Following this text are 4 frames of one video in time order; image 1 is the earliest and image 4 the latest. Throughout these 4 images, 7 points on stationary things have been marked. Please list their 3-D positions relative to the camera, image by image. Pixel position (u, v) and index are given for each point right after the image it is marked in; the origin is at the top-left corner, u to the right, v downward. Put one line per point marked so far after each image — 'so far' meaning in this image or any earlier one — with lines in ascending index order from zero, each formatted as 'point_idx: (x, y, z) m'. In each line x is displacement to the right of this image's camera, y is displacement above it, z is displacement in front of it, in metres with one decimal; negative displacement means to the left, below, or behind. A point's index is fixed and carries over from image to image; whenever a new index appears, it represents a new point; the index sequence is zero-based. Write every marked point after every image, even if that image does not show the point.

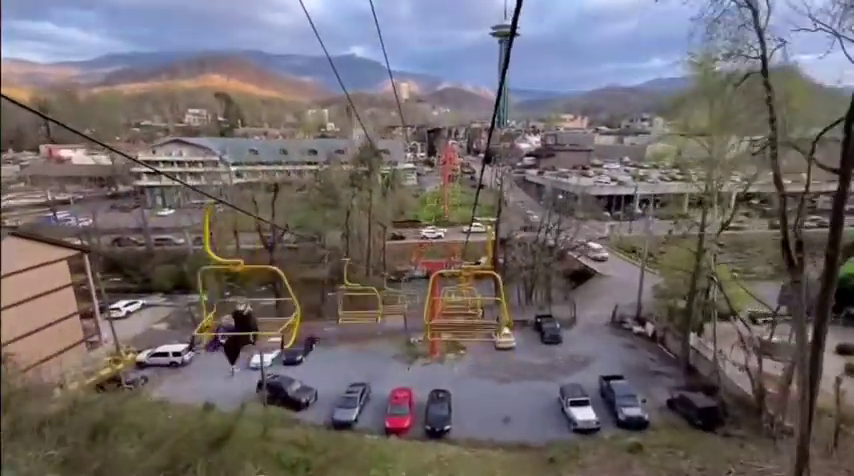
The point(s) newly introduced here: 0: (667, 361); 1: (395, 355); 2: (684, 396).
0: (+10.3, -5.3, +18.8) m
1: (-1.4, -5.3, +19.9) m
2: (+8.9, -5.5, +15.1) m
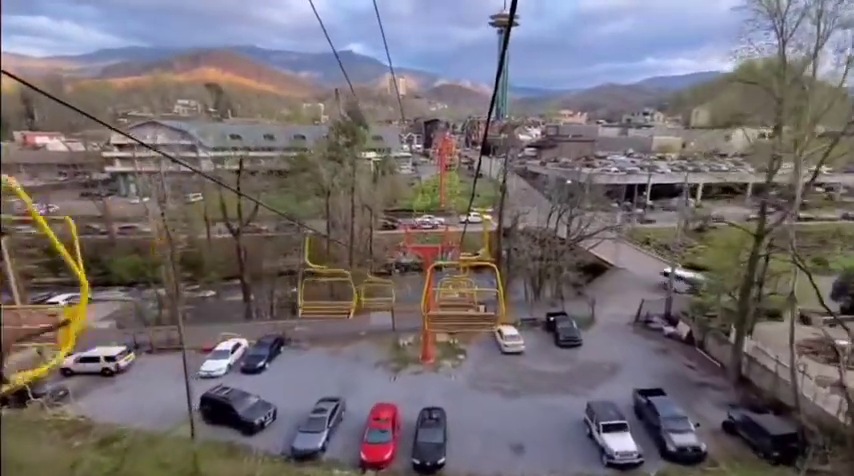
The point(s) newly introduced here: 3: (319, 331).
0: (+10.0, -4.7, +15.4) m
1: (-1.8, -4.6, +16.4) m
2: (+8.6, -4.8, +11.6) m
3: (-4.6, -3.9, +18.5) m
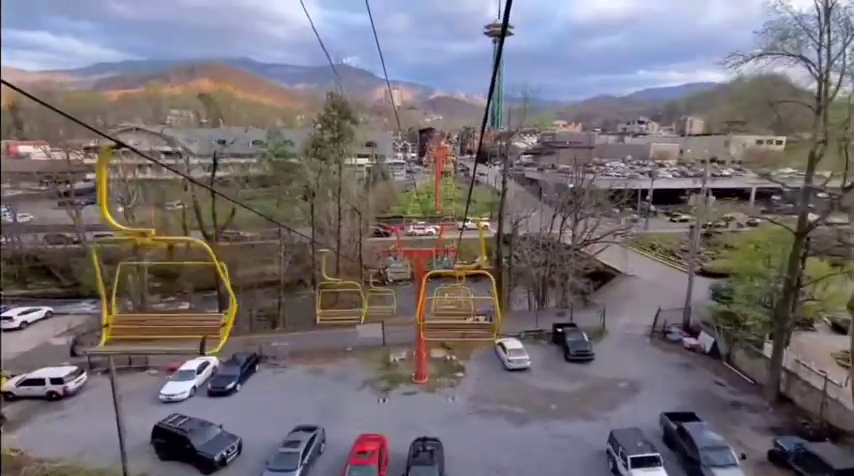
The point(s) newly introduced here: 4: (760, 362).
0: (+9.8, -4.7, +13.6) m
1: (-2.0, -4.7, +14.4) m
2: (+8.4, -4.7, +9.8) m
3: (-4.8, -4.1, +16.6) m
4: (+10.4, -3.9, +13.7) m
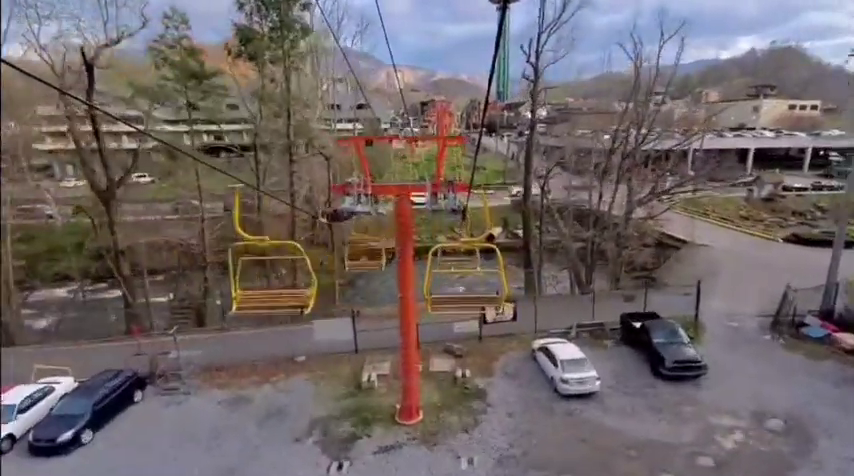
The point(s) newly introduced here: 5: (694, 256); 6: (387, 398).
0: (+9.7, -3.2, +7.4) m
1: (-2.1, -3.4, +8.3) m
2: (+8.3, -3.4, +3.6) m
3: (-4.9, -2.8, +10.5) m
4: (+10.3, -2.4, +7.5) m
5: (+10.7, -0.7, +17.4) m
6: (-0.9, -3.2, +8.9) m
